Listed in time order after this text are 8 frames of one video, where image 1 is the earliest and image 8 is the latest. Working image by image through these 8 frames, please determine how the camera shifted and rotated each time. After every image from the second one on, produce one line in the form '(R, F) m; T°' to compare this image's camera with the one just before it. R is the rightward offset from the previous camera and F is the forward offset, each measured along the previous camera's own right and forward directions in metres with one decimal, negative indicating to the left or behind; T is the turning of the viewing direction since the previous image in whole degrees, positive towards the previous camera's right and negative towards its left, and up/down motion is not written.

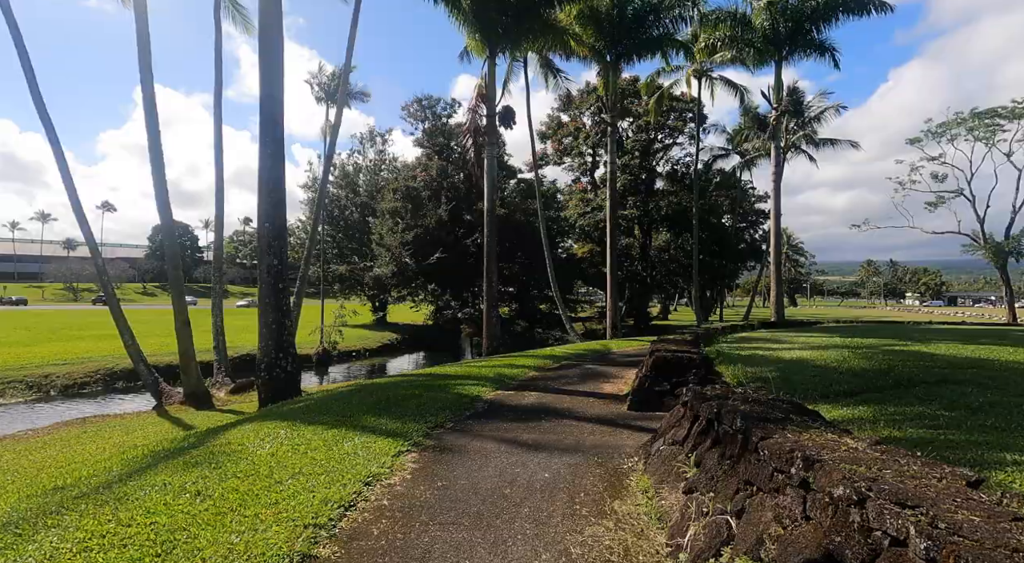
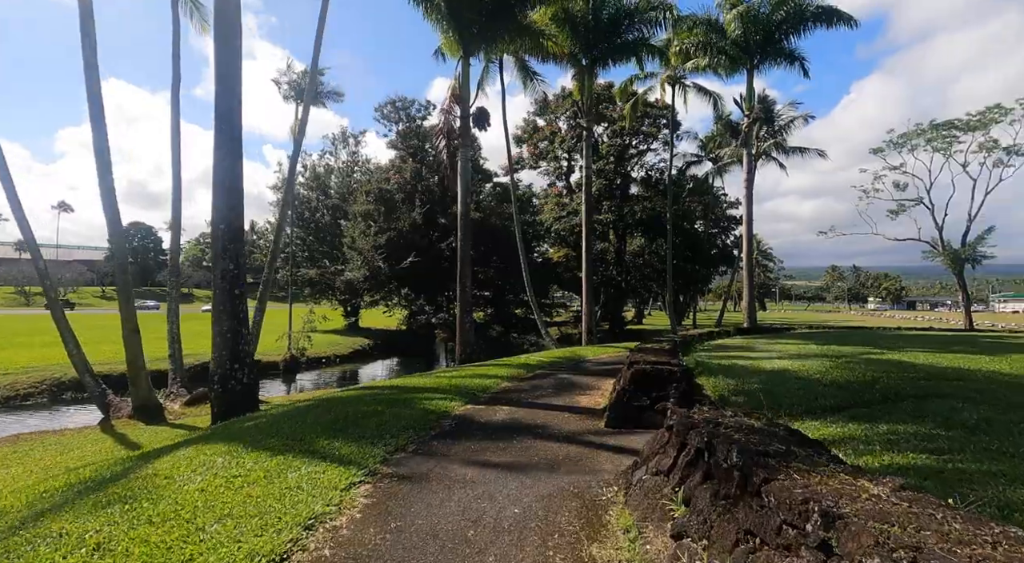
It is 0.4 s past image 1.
(0.0, +0.4) m; +2°
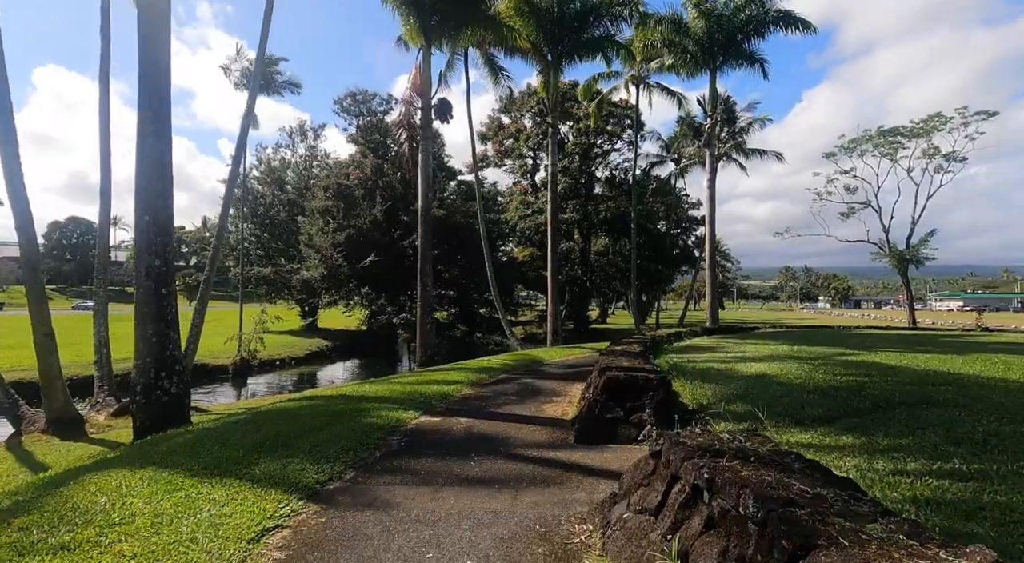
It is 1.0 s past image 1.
(+0.1, +0.7) m; +3°
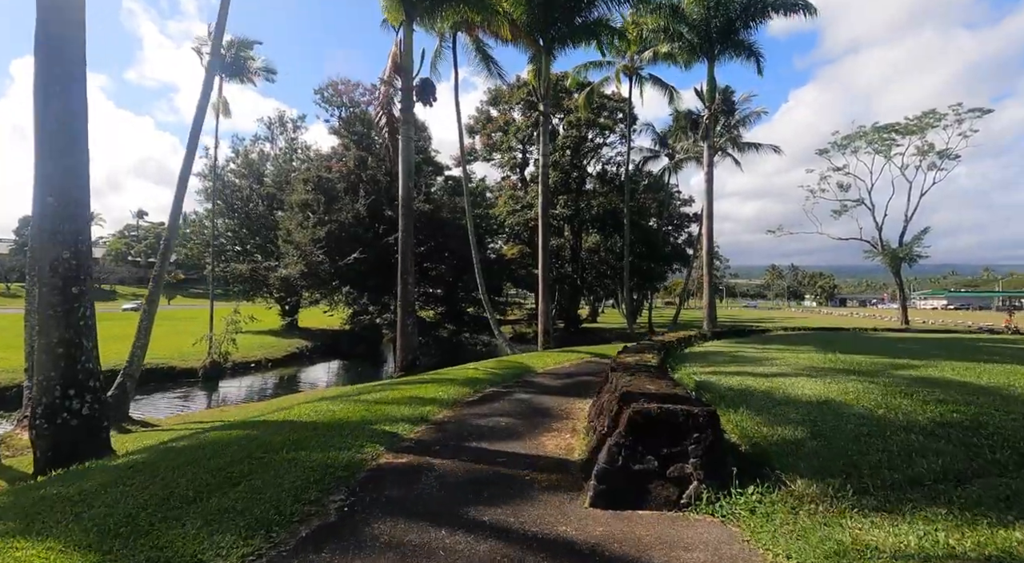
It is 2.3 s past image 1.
(0.0, +1.6) m; +1°
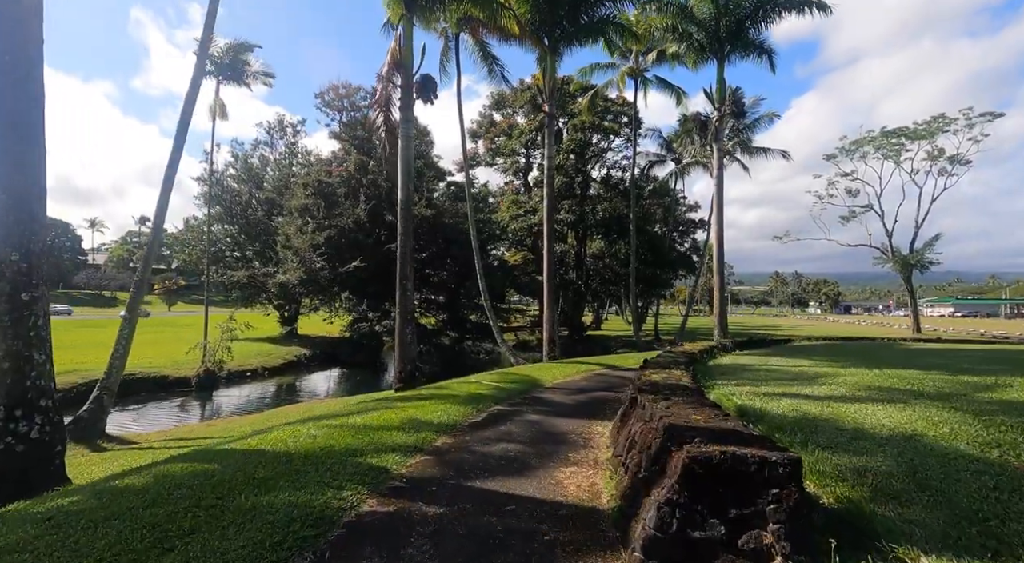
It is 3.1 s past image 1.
(-0.1, +1.0) m; 0°
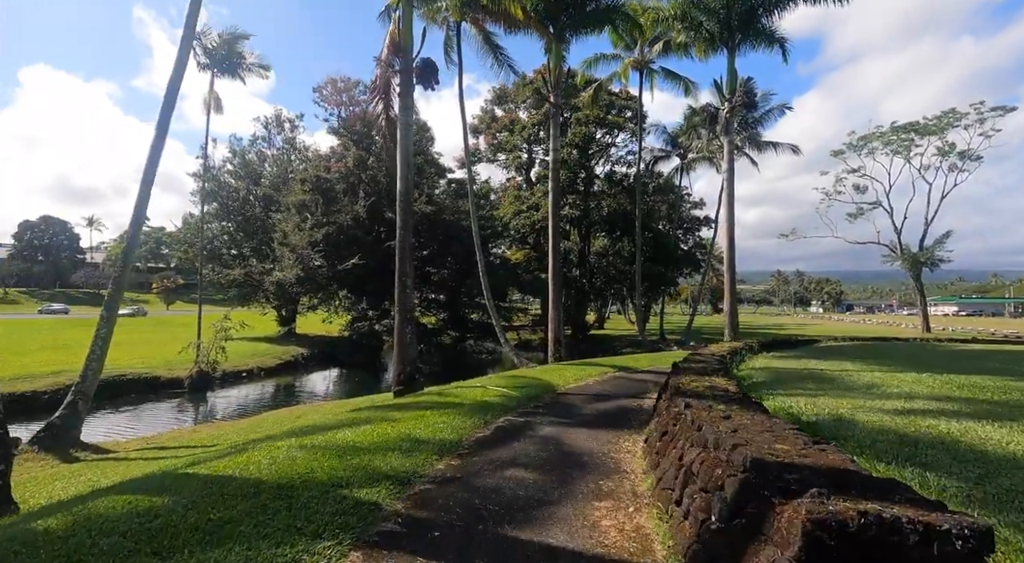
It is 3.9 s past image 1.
(-0.1, +1.0) m; 0°
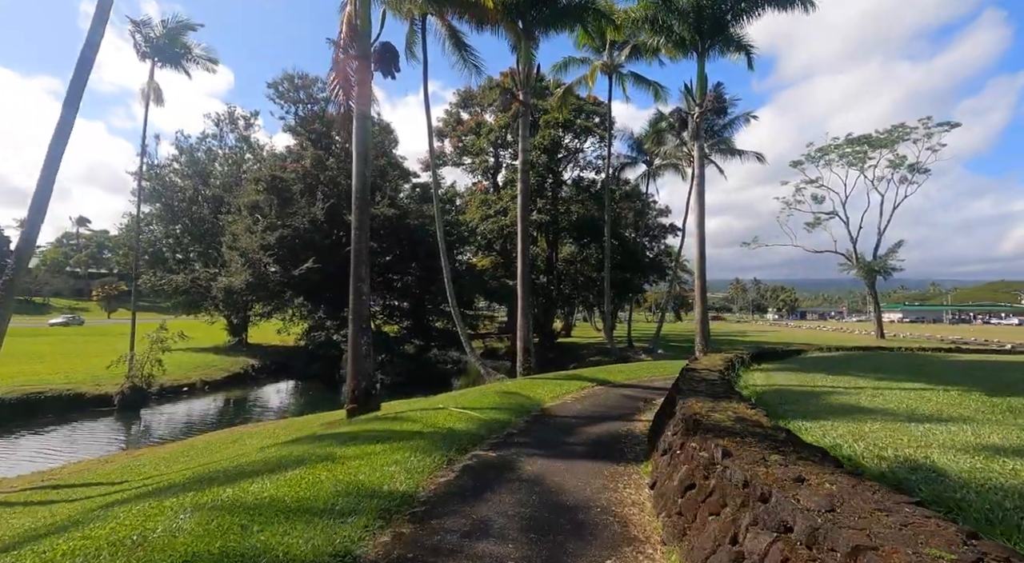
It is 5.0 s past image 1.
(-0.1, +1.4) m; +3°
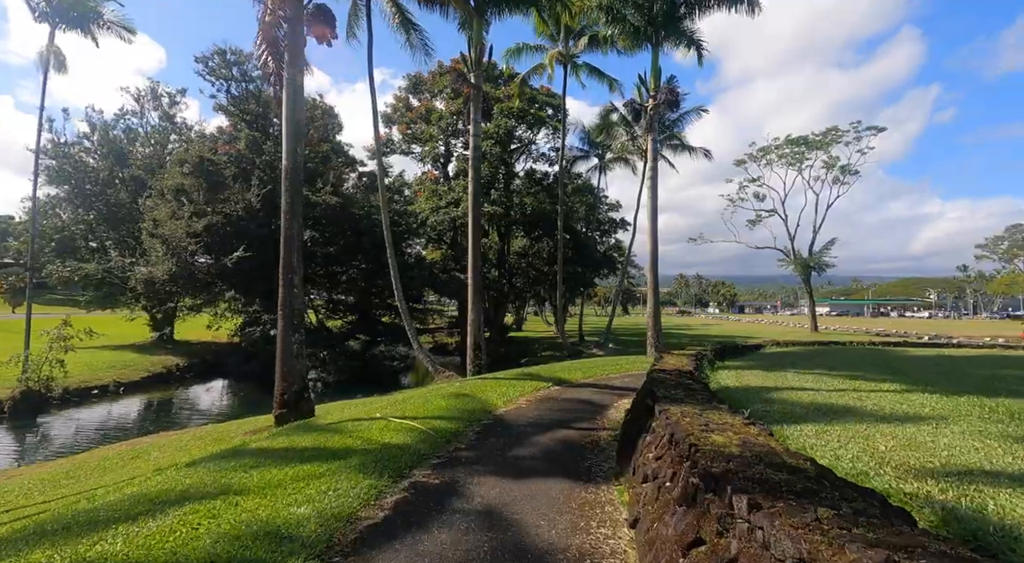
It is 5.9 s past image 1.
(0.0, +1.1) m; +5°
